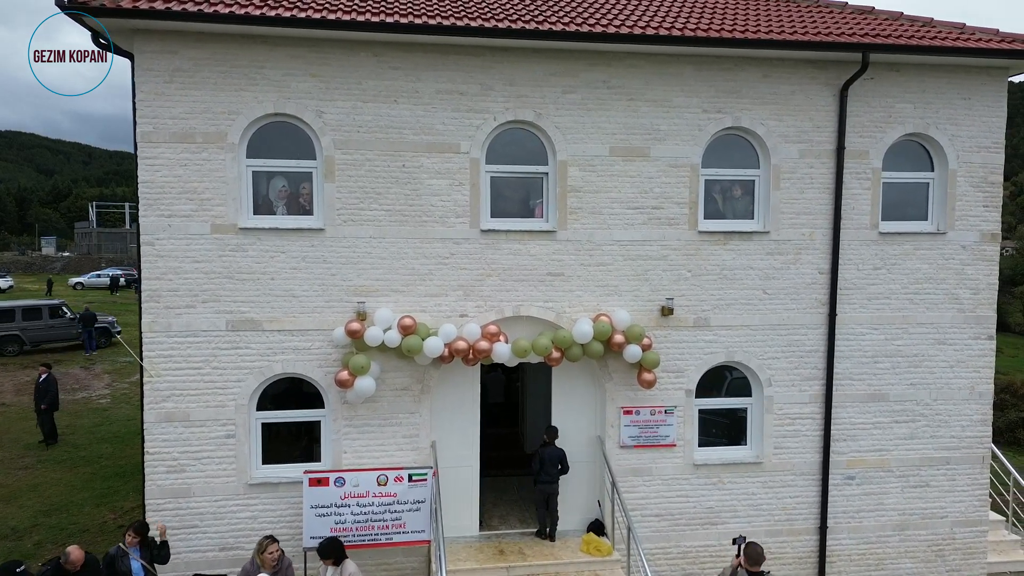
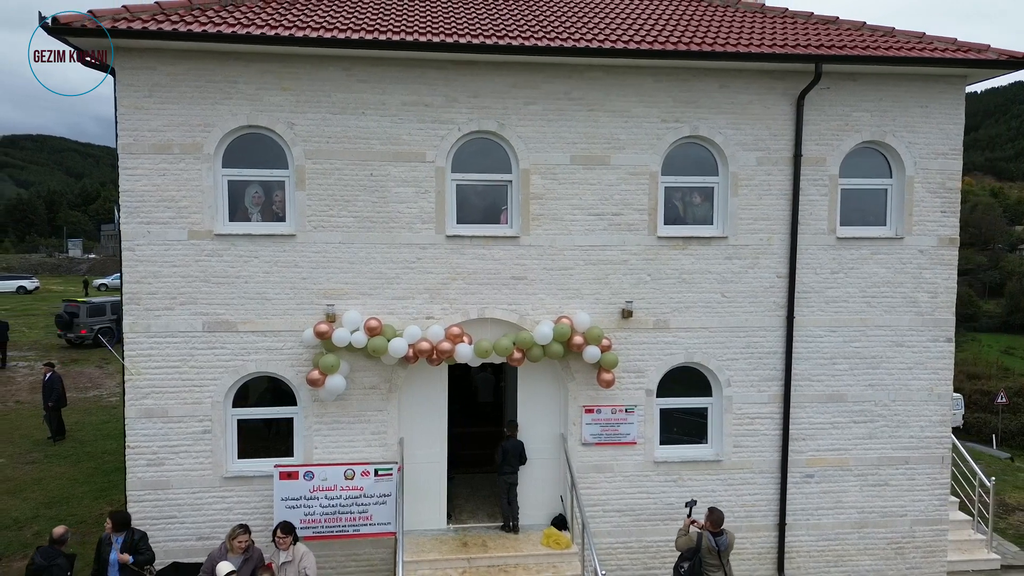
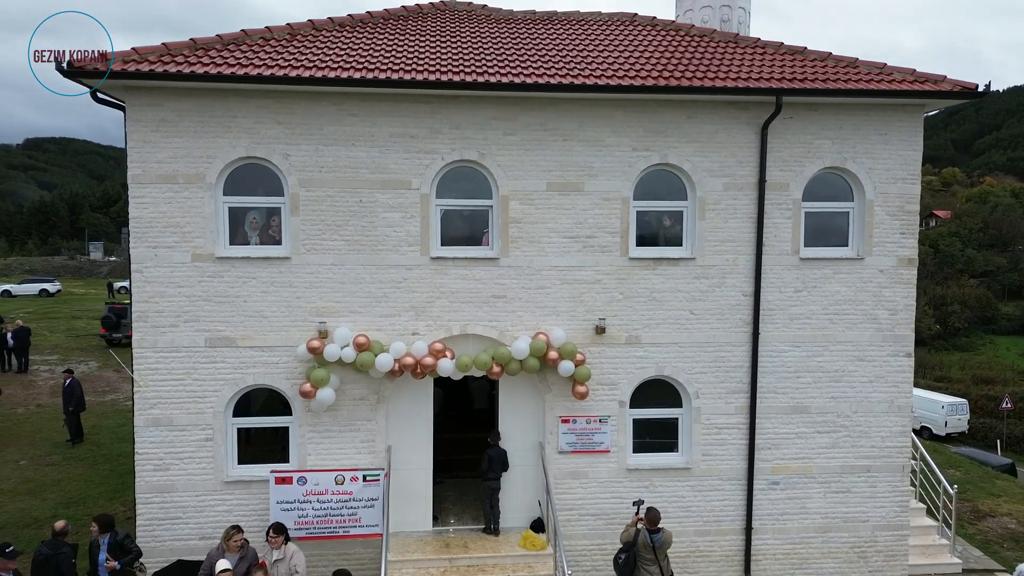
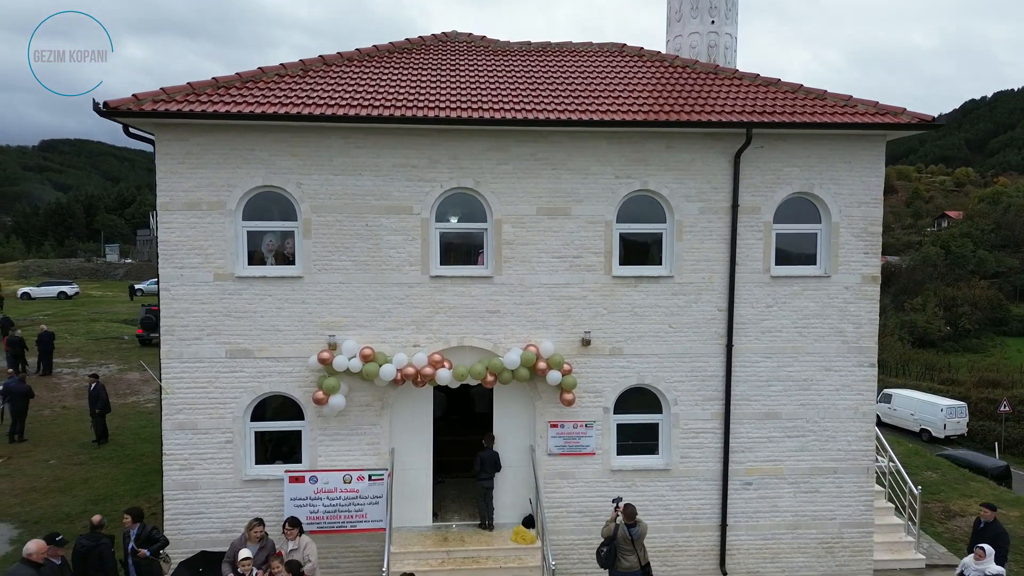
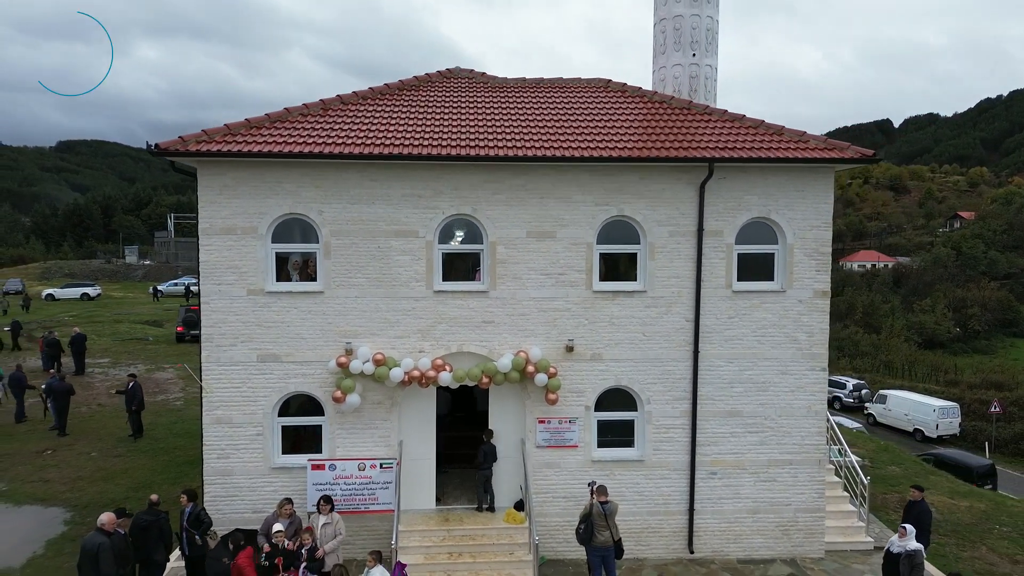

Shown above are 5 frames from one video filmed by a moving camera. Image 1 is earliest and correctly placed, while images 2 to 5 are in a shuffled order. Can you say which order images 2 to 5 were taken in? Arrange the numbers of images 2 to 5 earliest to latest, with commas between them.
2, 3, 4, 5
